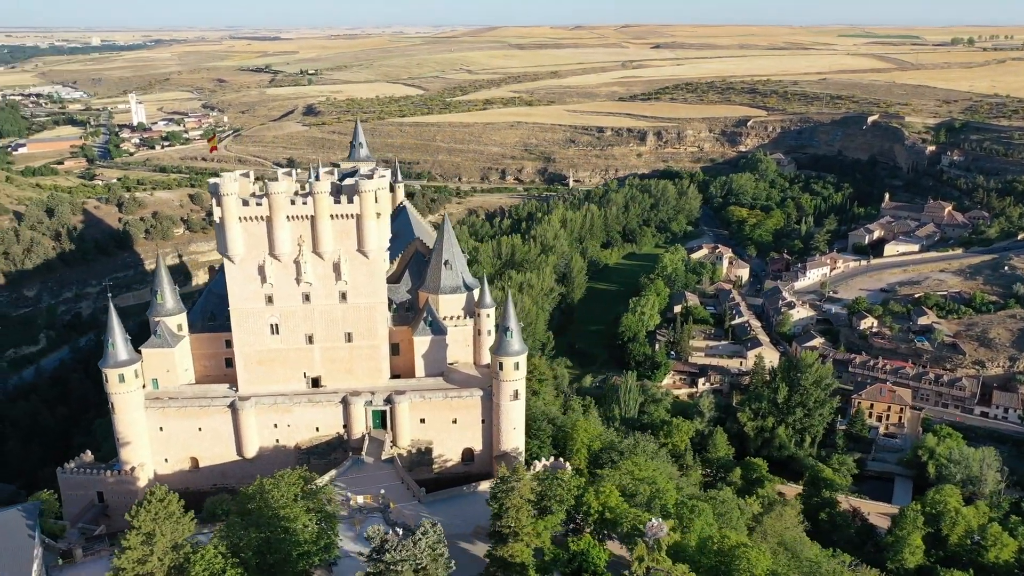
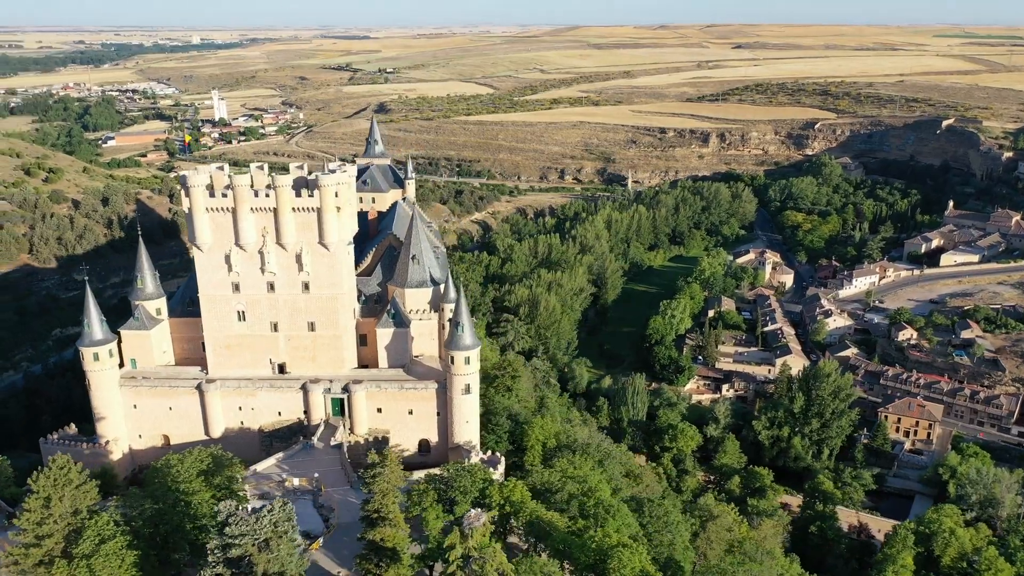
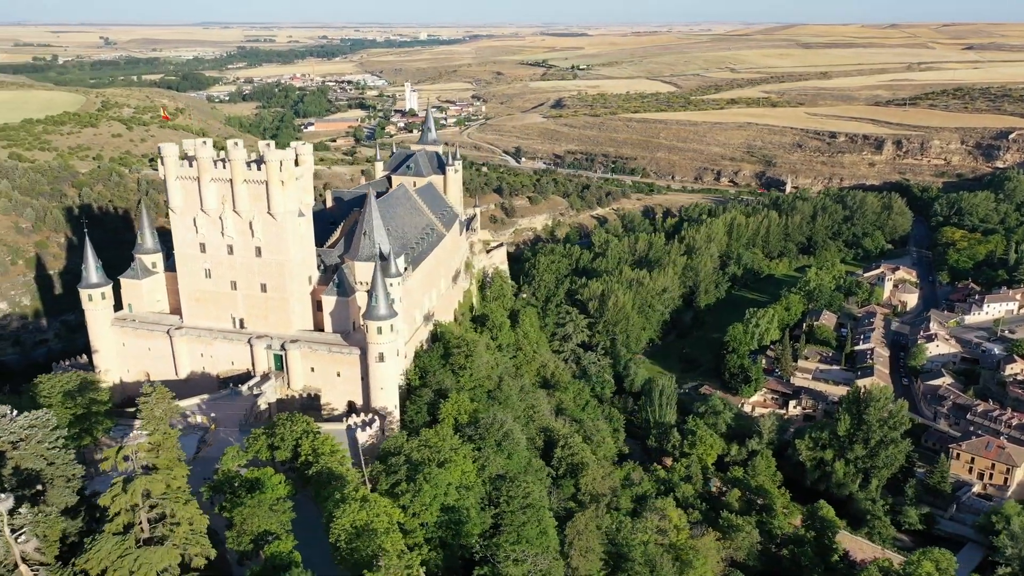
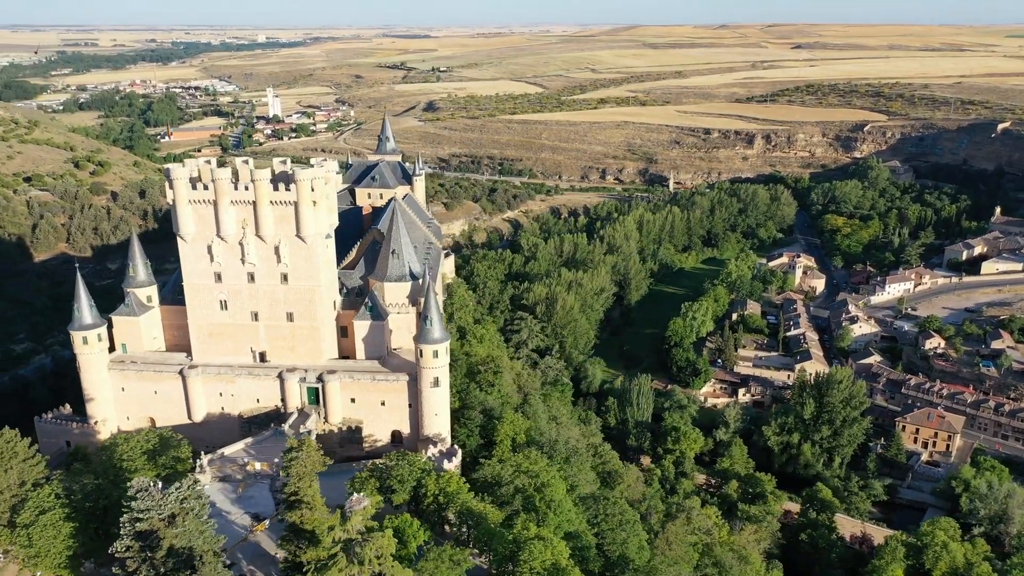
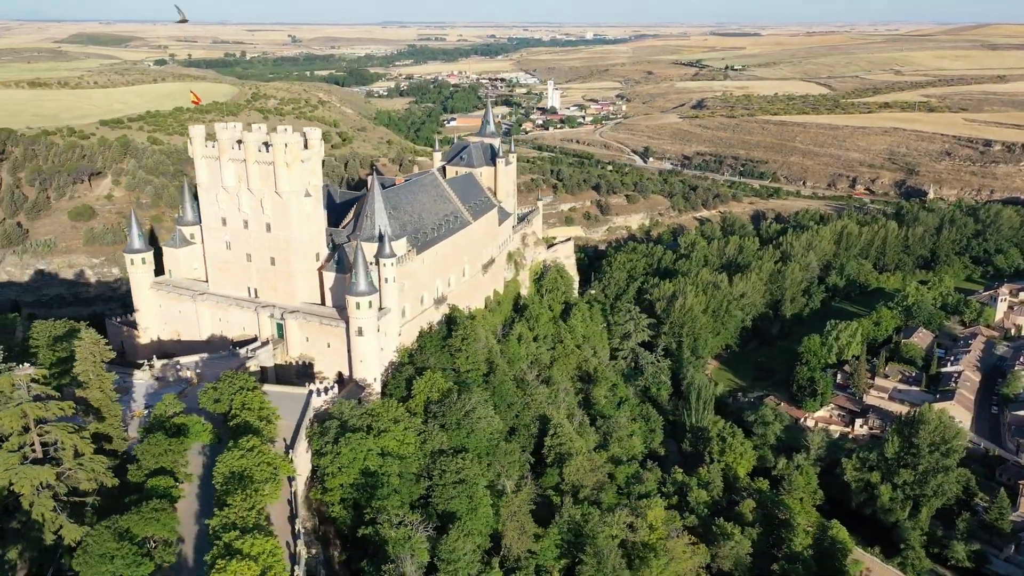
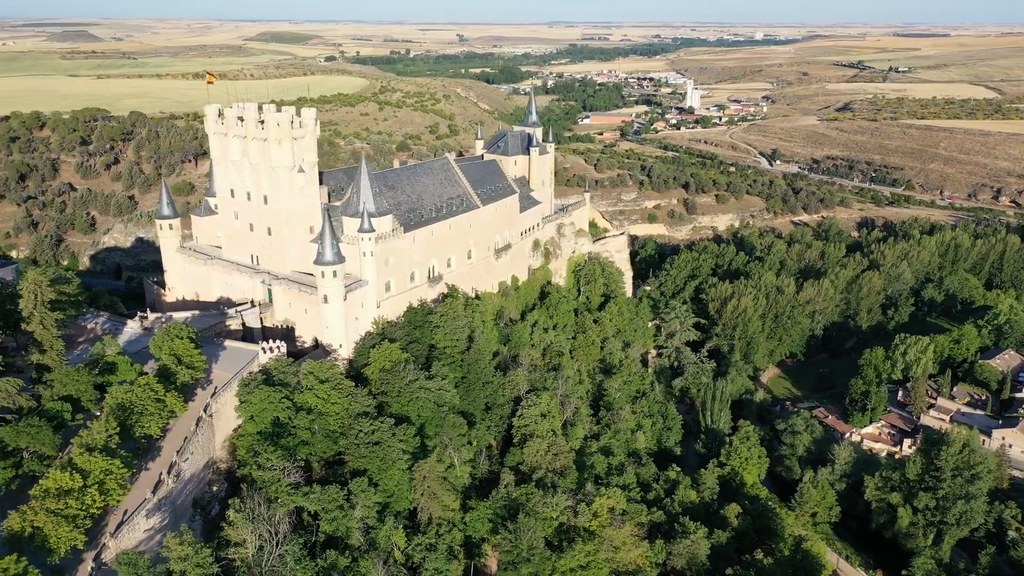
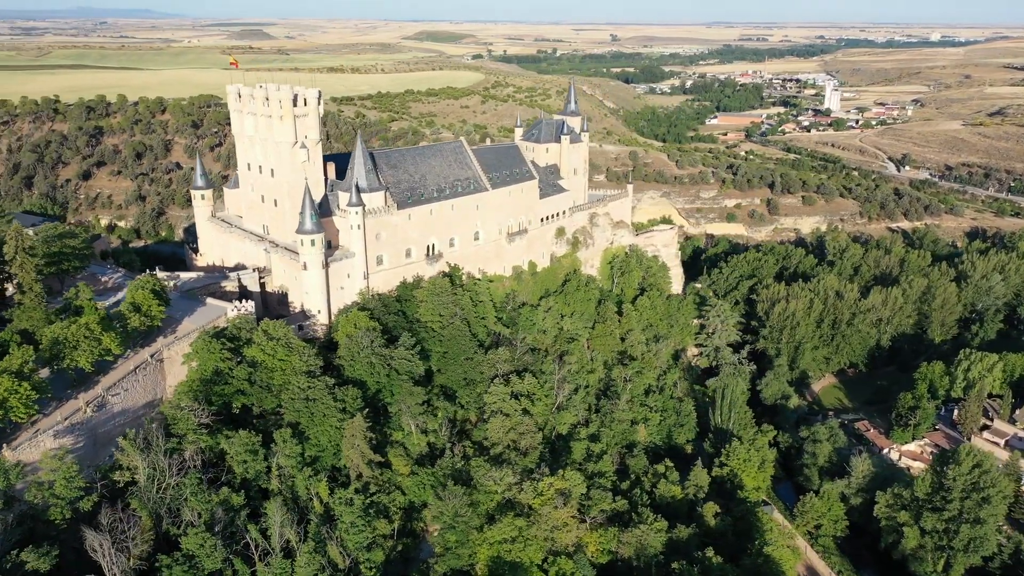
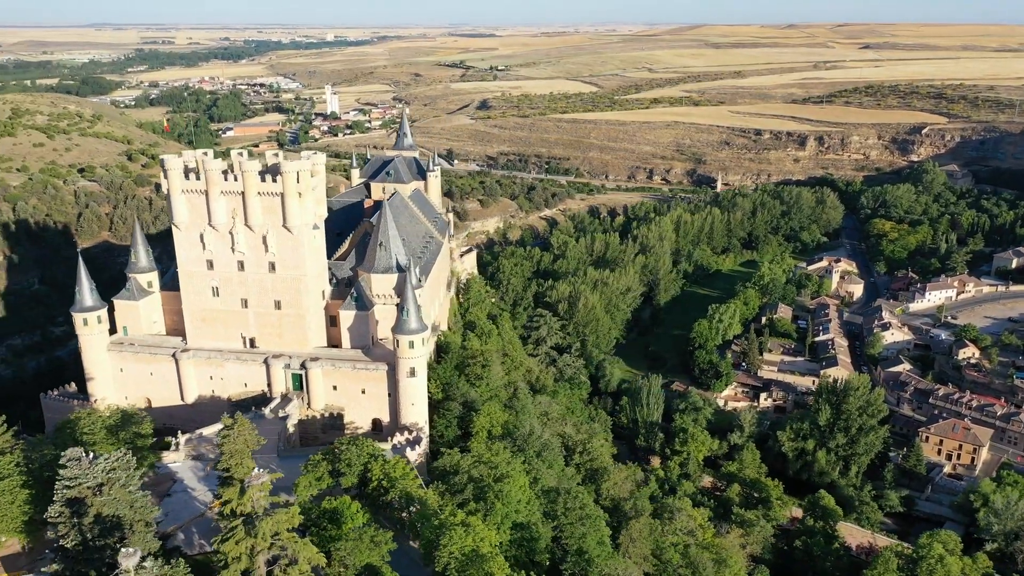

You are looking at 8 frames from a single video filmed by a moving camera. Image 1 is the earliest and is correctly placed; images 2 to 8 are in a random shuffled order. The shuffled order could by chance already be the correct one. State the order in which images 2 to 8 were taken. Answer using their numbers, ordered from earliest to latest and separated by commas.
2, 4, 8, 3, 5, 6, 7
